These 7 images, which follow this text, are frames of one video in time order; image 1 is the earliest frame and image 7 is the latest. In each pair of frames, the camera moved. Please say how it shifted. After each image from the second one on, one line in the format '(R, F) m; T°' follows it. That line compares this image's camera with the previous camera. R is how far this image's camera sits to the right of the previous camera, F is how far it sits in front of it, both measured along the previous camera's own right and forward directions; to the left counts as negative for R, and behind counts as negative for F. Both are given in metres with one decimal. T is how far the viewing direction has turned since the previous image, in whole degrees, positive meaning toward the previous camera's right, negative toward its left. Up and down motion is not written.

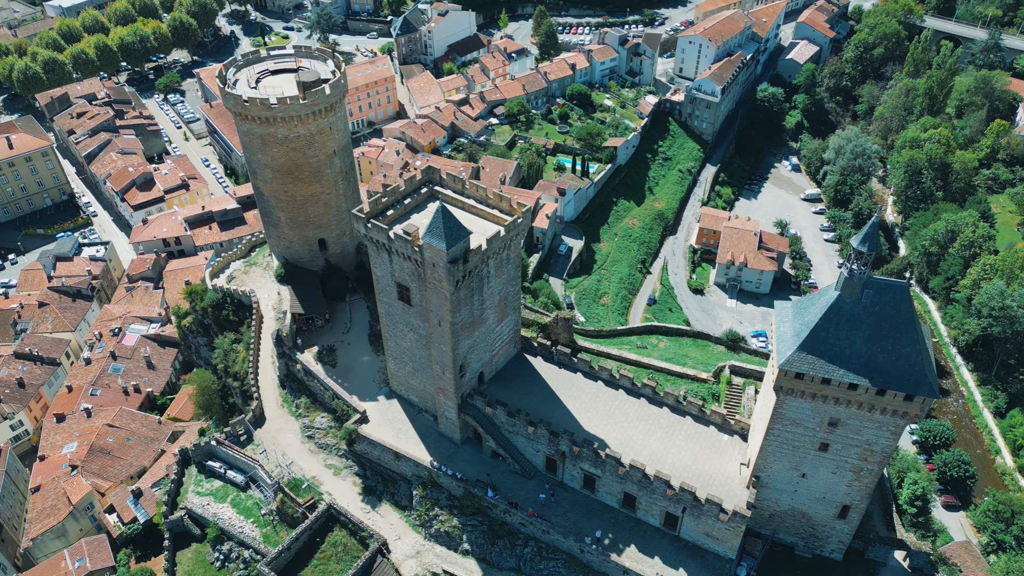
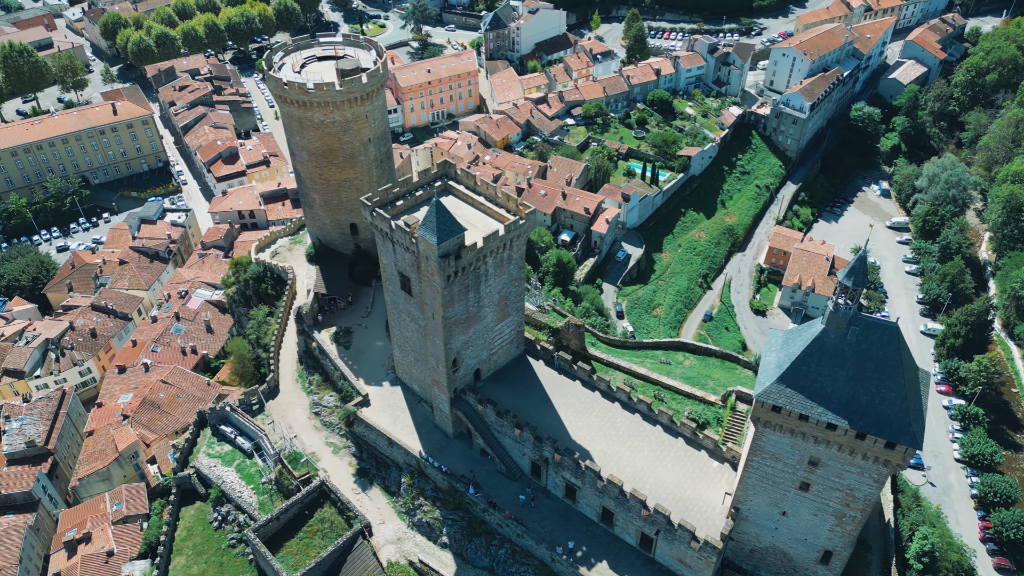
(+3.5, +0.3) m; -7°
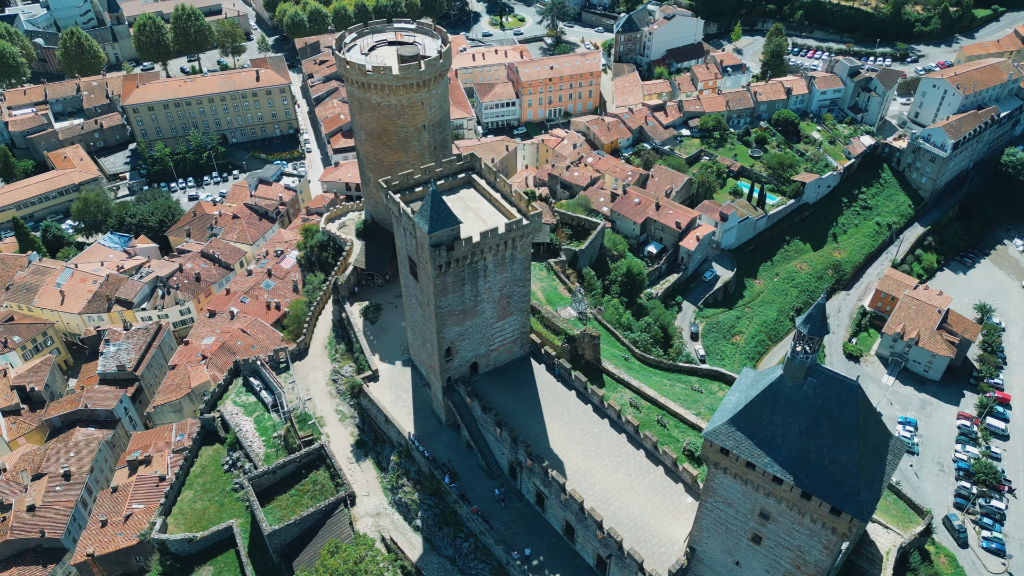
(+5.1, +0.4) m; -10°
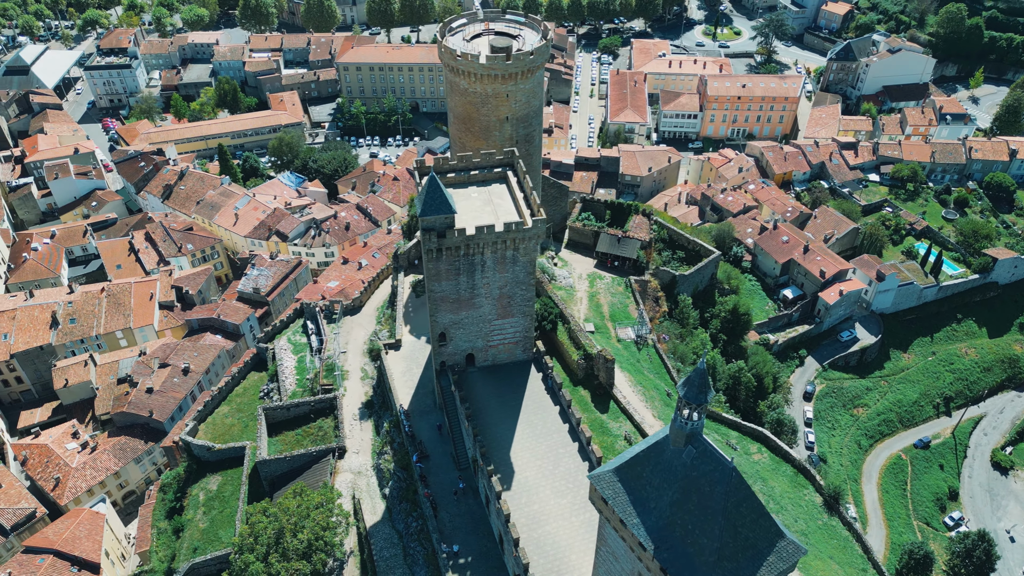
(+7.8, +1.2) m; -15°
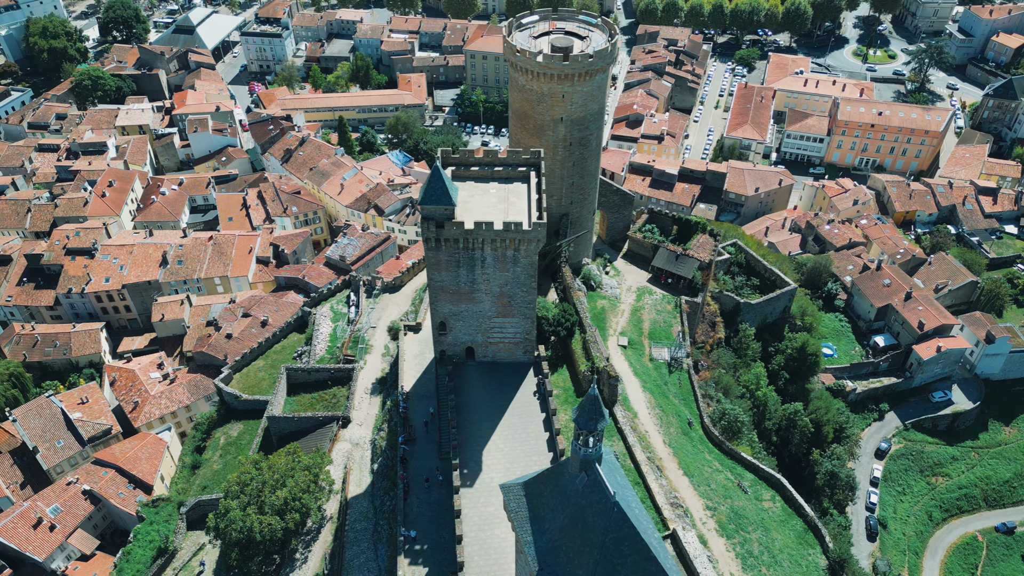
(+5.1, +0.6) m; -10°
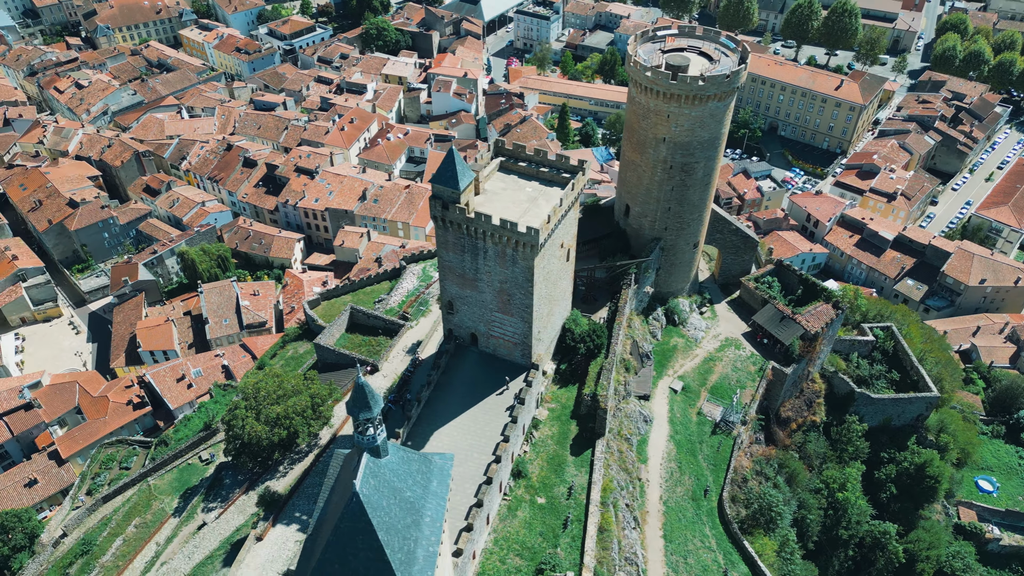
(+9.7, +1.8) m; -19°
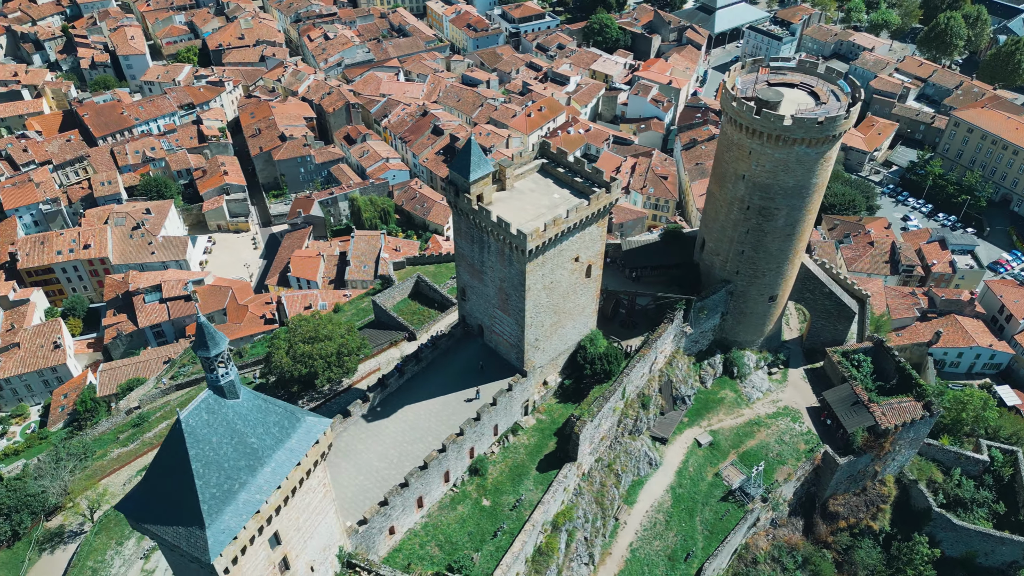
(+8.4, +1.4) m; -16°
